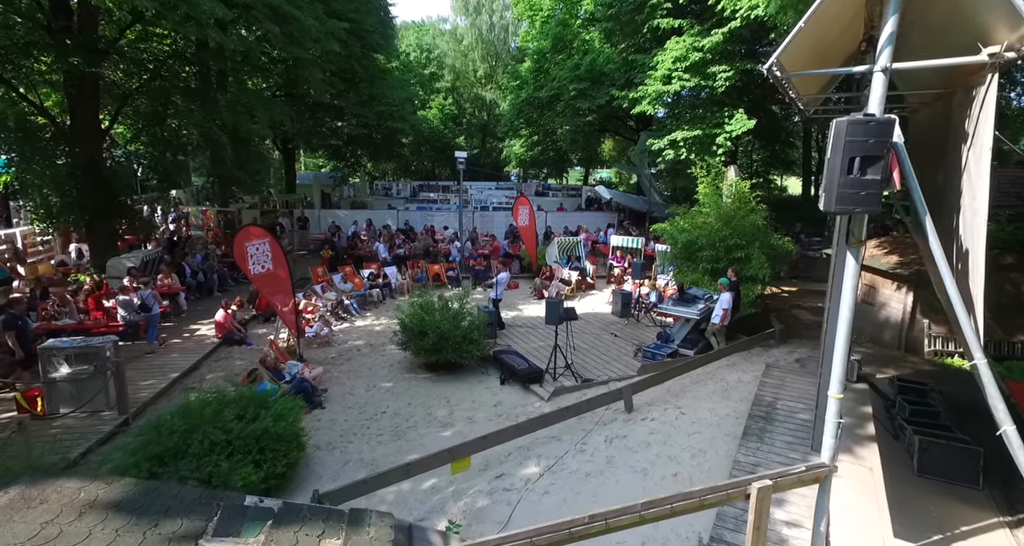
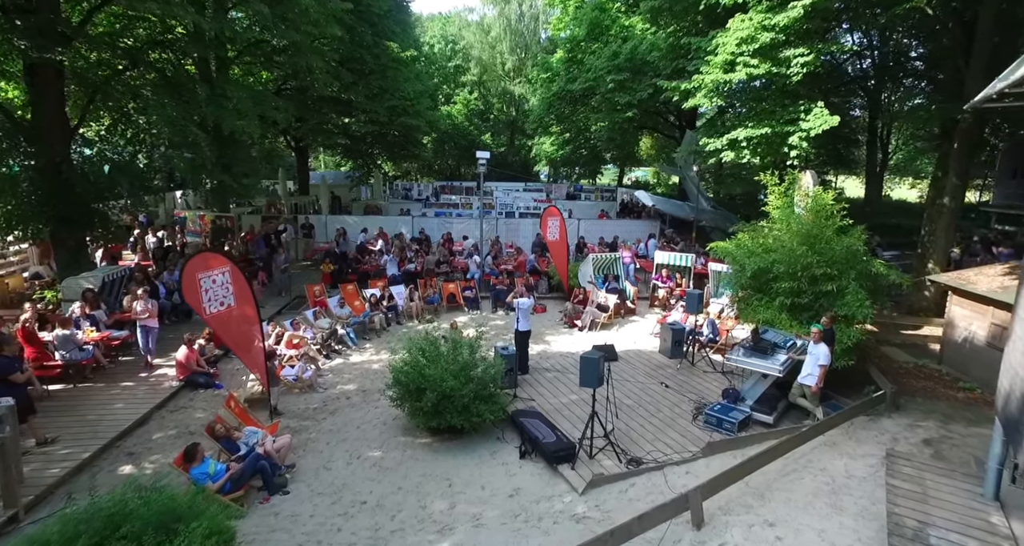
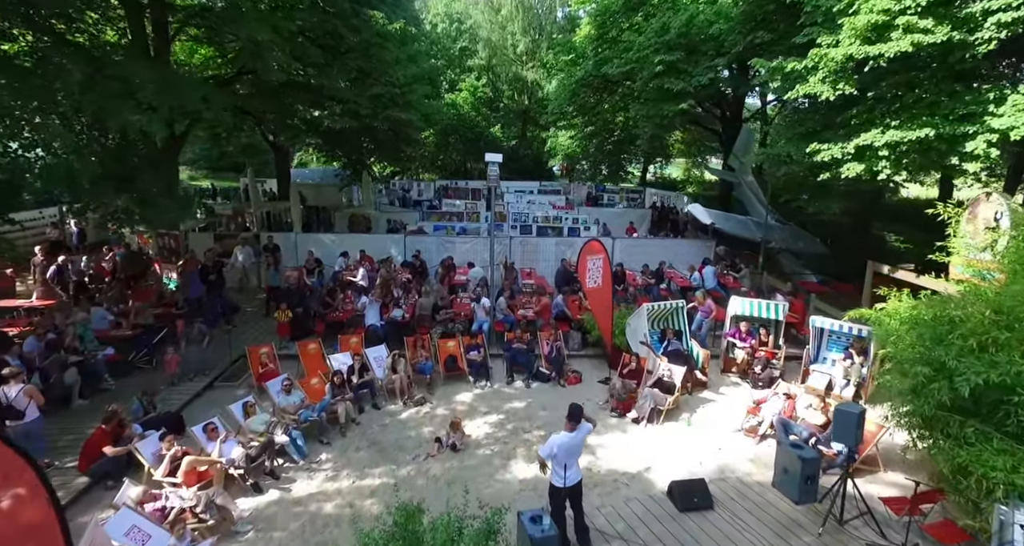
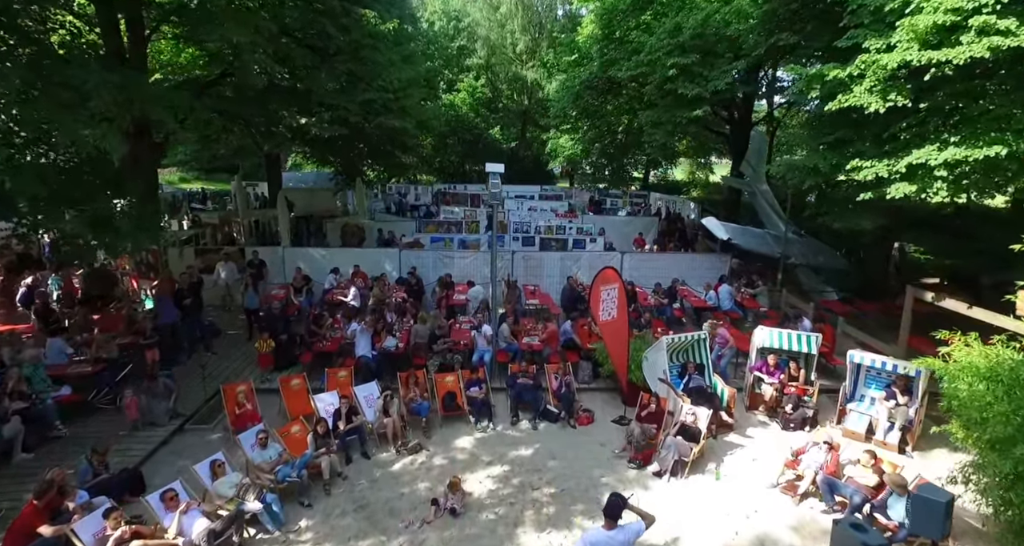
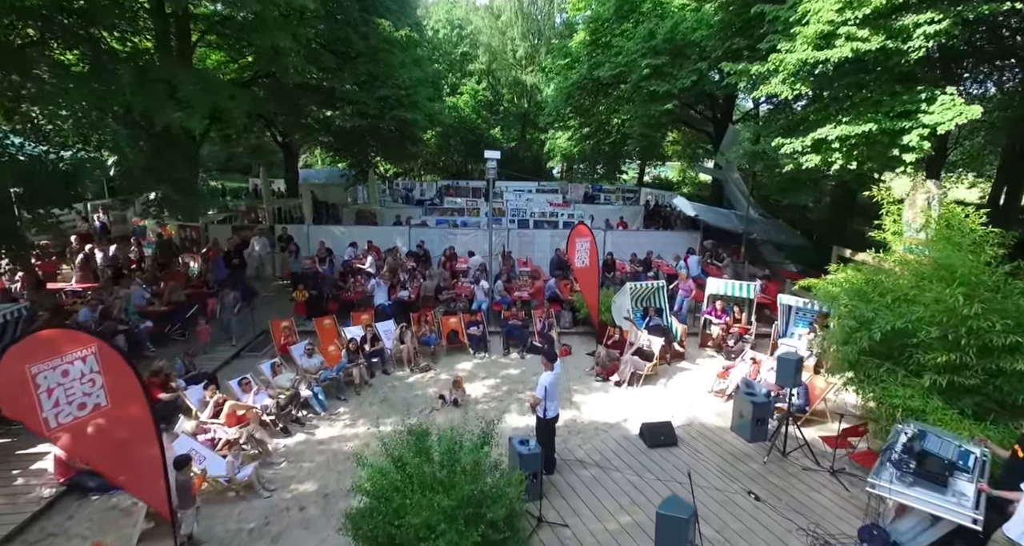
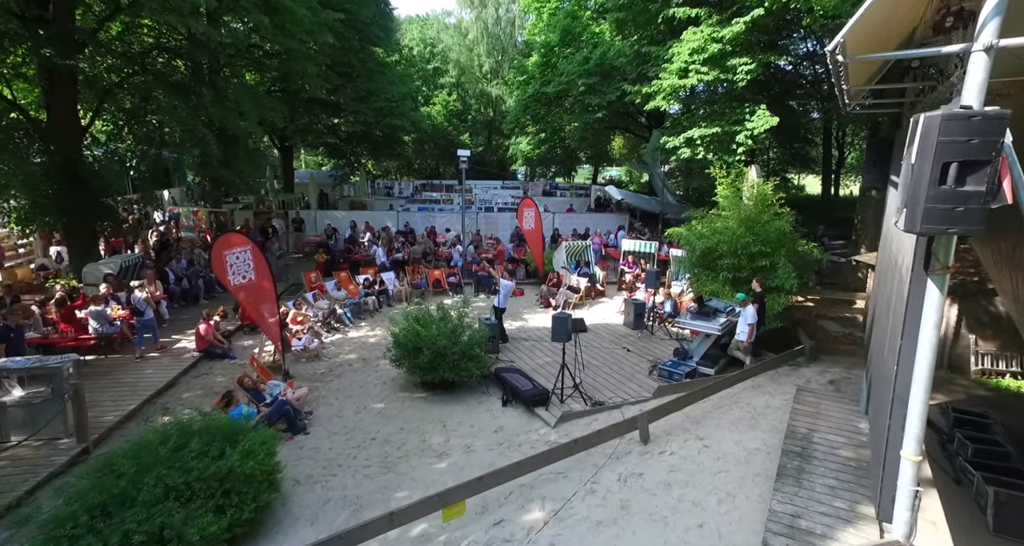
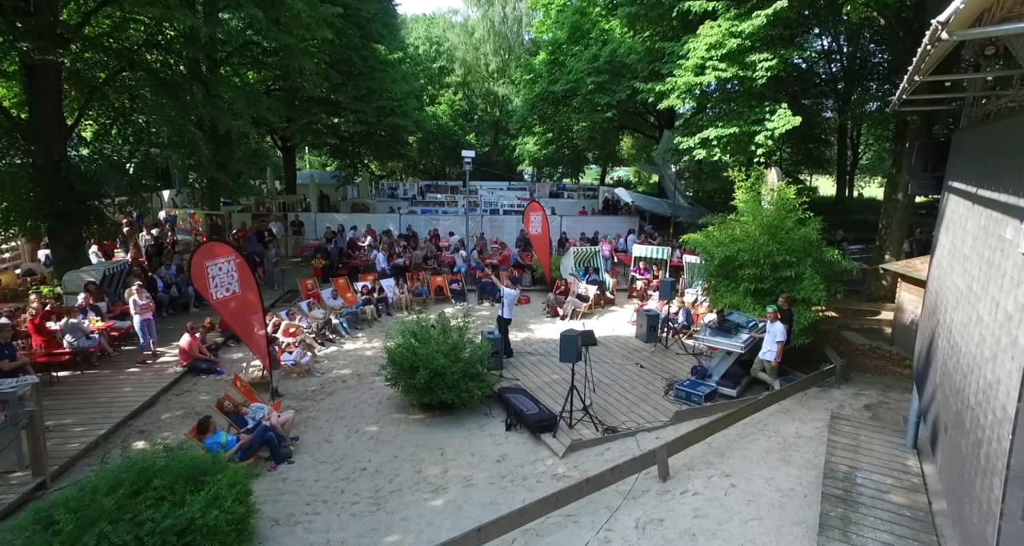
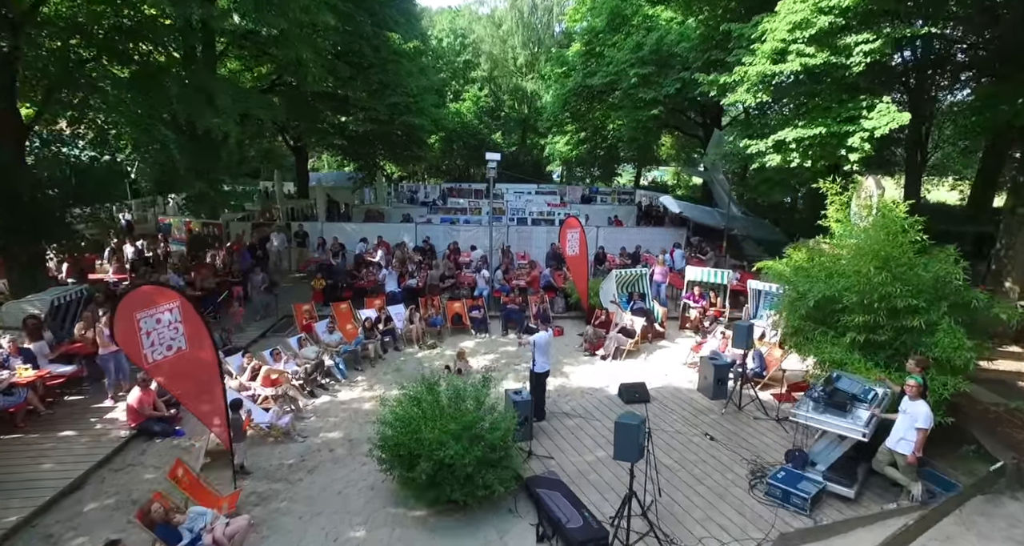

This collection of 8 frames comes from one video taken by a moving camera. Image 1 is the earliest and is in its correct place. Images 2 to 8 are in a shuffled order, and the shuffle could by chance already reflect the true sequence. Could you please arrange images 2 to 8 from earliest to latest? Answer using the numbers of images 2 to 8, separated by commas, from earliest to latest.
6, 7, 2, 8, 5, 3, 4
